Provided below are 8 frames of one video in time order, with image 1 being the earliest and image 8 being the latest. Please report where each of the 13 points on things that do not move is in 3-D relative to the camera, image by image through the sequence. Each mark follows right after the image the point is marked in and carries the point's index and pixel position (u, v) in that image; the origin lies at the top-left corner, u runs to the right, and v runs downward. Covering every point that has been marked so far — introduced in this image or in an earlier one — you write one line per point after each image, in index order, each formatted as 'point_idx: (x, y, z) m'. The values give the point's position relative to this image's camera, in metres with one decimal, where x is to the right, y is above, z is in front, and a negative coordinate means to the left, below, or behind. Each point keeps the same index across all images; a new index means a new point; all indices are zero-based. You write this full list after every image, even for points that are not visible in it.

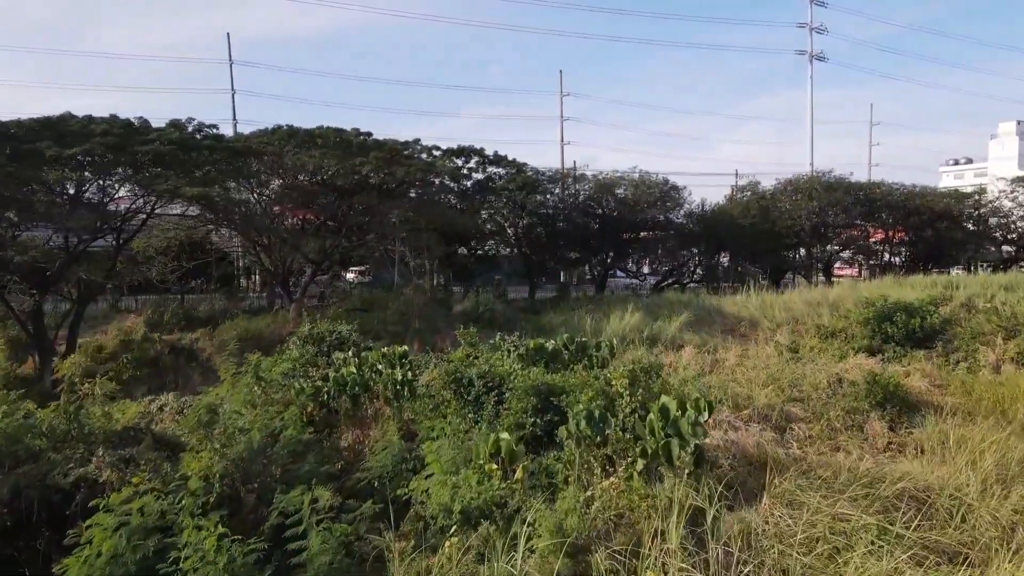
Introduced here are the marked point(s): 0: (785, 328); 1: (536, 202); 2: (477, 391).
0: (+4.7, -0.8, +12.5) m
1: (+0.5, +2.1, +17.8) m
2: (-0.2, -0.7, +4.6) m
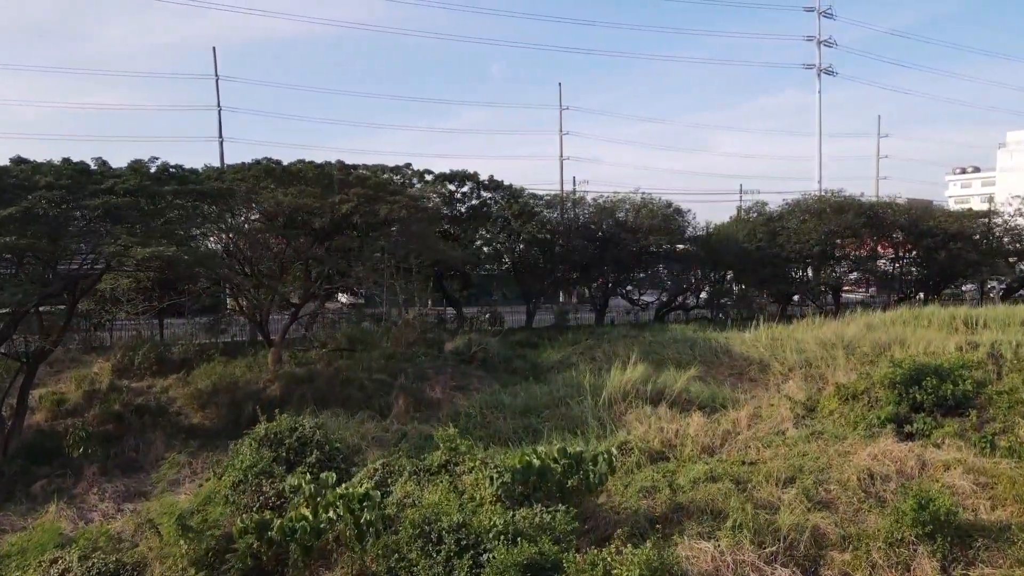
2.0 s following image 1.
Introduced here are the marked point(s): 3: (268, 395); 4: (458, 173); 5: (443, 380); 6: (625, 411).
0: (+4.6, -1.5, +11.7) m
1: (+0.5, +1.4, +17.0) m
2: (-0.3, -1.4, +3.8) m
3: (-3.5, -1.5, +10.6) m
4: (-1.2, +2.6, +16.1) m
5: (-1.1, -1.5, +11.6) m
6: (+1.5, -1.6, +9.2) m
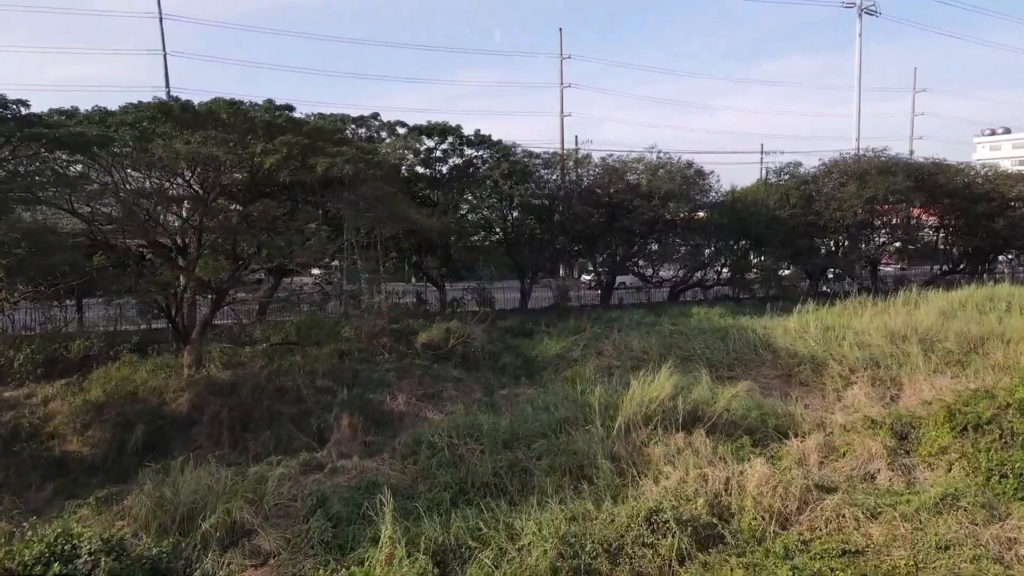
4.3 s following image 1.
0: (+4.4, -1.3, +9.1) m
1: (+0.3, +1.9, +14.3) m
2: (-0.5, -1.5, +1.3) m
3: (-3.7, -1.3, +8.0) m
4: (-1.4, +3.0, +13.3) m
5: (-1.3, -1.2, +9.0) m
6: (+1.3, -1.4, +6.6) m
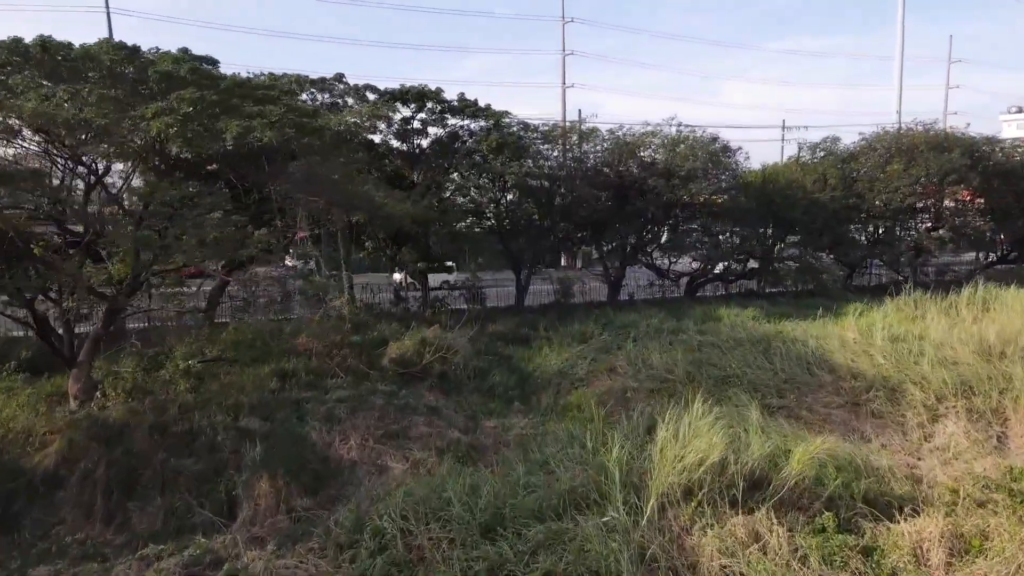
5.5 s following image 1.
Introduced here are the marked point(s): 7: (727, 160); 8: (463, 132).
0: (+4.3, -1.3, +7.0) m
1: (+0.2, +2.0, +12.1) m
2: (-0.6, -1.7, -0.9) m
3: (-3.8, -1.4, +5.9) m
4: (-1.5, +3.0, +11.1) m
5: (-1.4, -1.3, +6.8) m
6: (+1.2, -1.5, +4.5) m
7: (+4.0, +2.4, +13.5) m
8: (-0.8, +2.6, +12.0) m
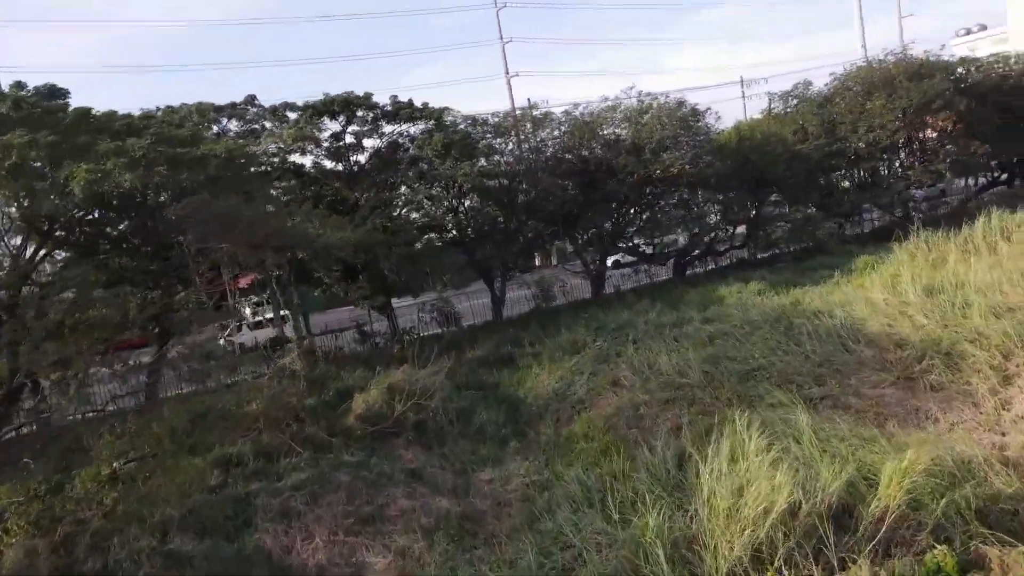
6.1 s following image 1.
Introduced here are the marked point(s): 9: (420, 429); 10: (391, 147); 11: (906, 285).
0: (+4.2, -0.8, +5.8) m
1: (-0.5, +1.7, +10.8) m
2: (-0.4, -1.9, -2.2) m
3: (-3.7, -2.2, +4.5) m
4: (-2.3, +2.5, +9.8) m
5: (-1.4, -1.7, +5.5) m
6: (+1.2, -1.5, +3.2) m
7: (+3.1, +2.8, +12.3) m
8: (-1.6, +2.2, +10.7) m
9: (-0.9, -1.4, +7.3) m
10: (-1.8, +2.0, +10.6) m
11: (+4.4, 0.0, +8.1) m
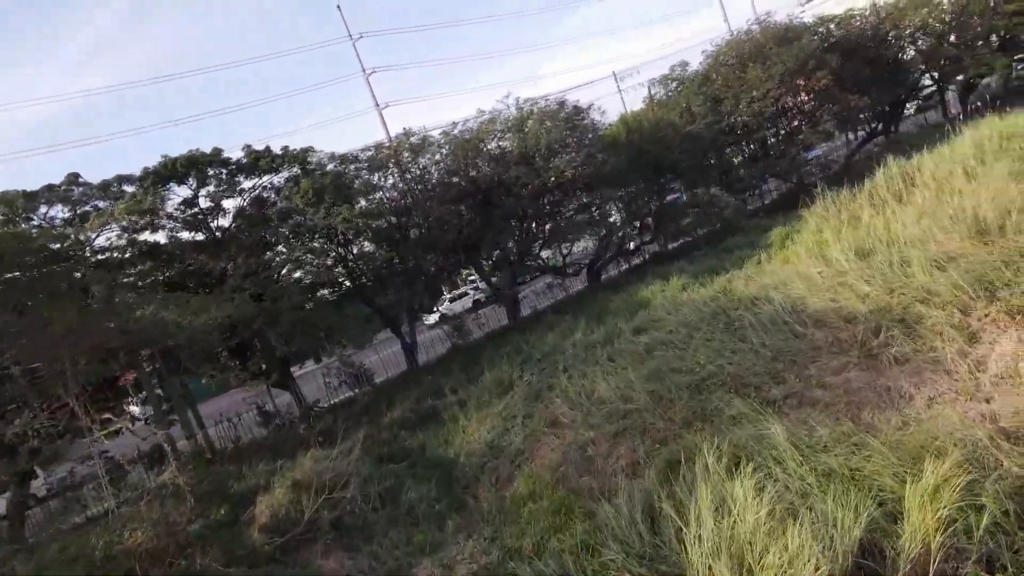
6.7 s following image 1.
0: (+3.6, -0.4, +5.3) m
1: (-2.1, +1.0, +9.7) m
2: (+0.3, -2.0, -3.2) m
3: (-3.7, -3.2, +2.9) m
4: (-3.9, +1.5, +8.5) m
5: (-1.6, -2.3, +4.3) m
6: (+1.1, -1.5, +2.4) m
7: (+1.1, +2.6, +11.7) m
8: (-3.2, +1.3, +9.5) m
9: (-1.4, -2.0, +6.1) m
10: (-3.3, +1.1, +9.3) m
11: (+3.4, +0.4, +7.6) m
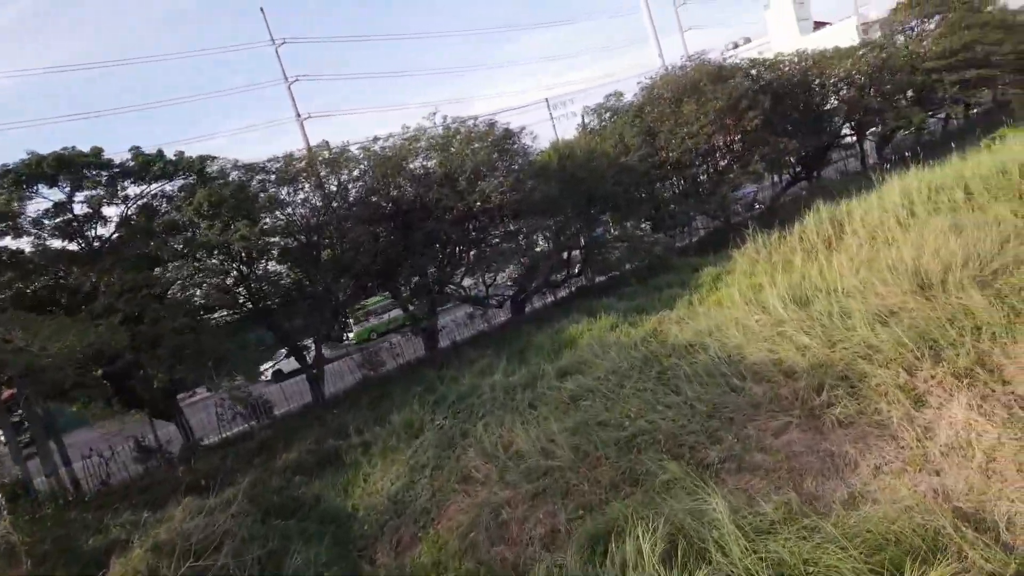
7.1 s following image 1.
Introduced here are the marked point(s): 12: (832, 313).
0: (+3.0, -0.8, +4.9) m
1: (-3.0, +0.7, +8.8) m
2: (+0.5, -2.0, -4.0) m
3: (-4.2, -3.2, +1.7) m
4: (-4.7, +1.3, +7.4) m
5: (-2.2, -2.4, +3.3) m
6: (+0.8, -1.7, +1.7) m
7: (0.0, +2.2, +11.1) m
8: (-4.1, +1.0, +8.5) m
9: (-2.2, -2.2, +5.1) m
10: (-4.2, +0.8, +8.3) m
11: (+2.6, -0.1, +7.2) m
12: (+2.8, -0.2, +6.4) m
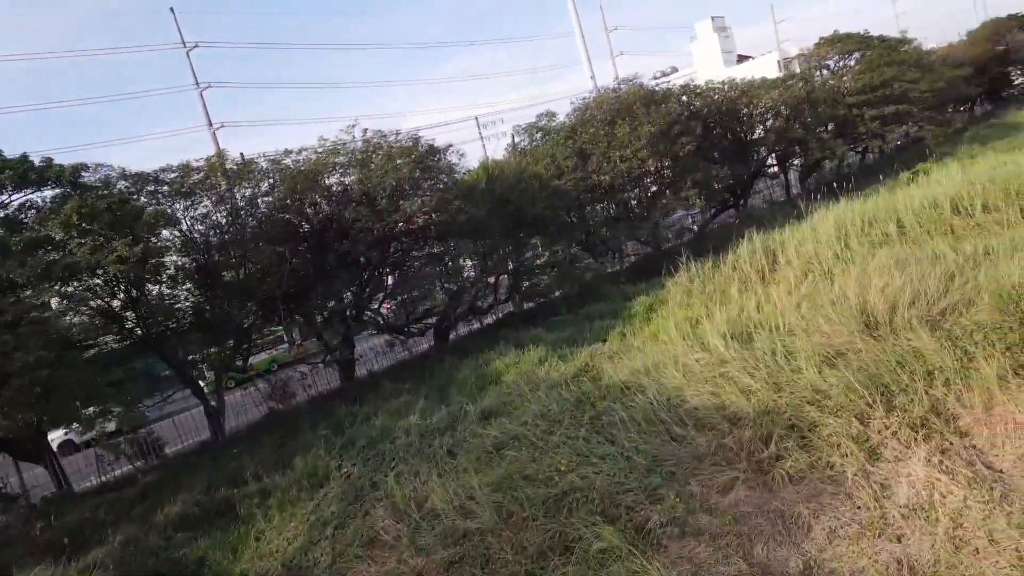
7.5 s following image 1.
0: (+2.5, -1.0, +4.4) m
1: (-3.9, +0.4, +7.8) m
2: (+0.8, -2.0, -4.6) m
3: (-4.4, -3.3, +0.6) m
4: (-5.3, +1.1, +6.3) m
5: (-2.5, -2.6, +2.3) m
6: (+0.6, -1.9, +1.1) m
7: (-1.1, +1.8, +10.4) m
8: (-4.9, +0.8, +7.4) m
9: (-2.7, -2.4, +4.2) m
10: (-5.0, +0.6, +7.2) m
11: (+1.8, -0.4, +6.8) m
12: (+2.2, -0.5, +5.9) m
